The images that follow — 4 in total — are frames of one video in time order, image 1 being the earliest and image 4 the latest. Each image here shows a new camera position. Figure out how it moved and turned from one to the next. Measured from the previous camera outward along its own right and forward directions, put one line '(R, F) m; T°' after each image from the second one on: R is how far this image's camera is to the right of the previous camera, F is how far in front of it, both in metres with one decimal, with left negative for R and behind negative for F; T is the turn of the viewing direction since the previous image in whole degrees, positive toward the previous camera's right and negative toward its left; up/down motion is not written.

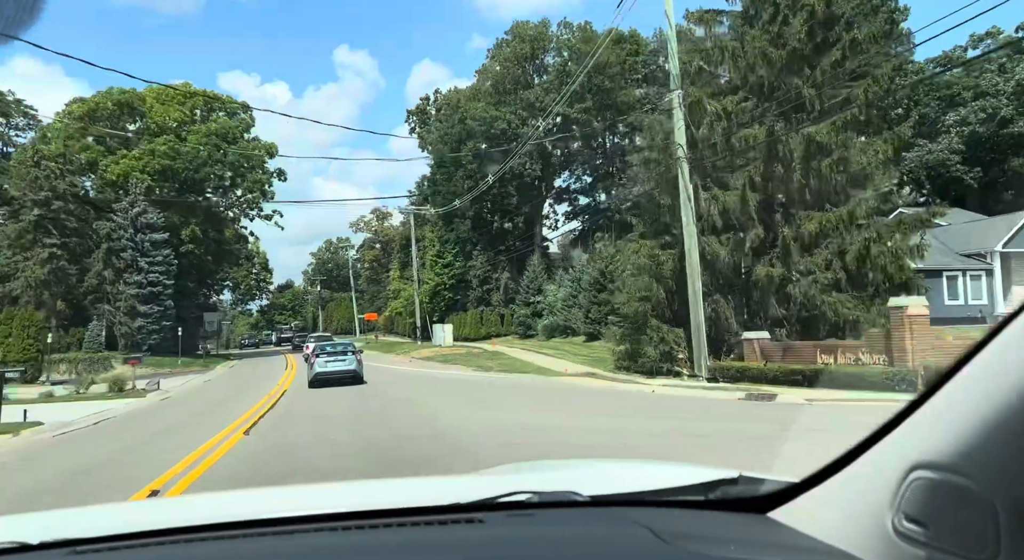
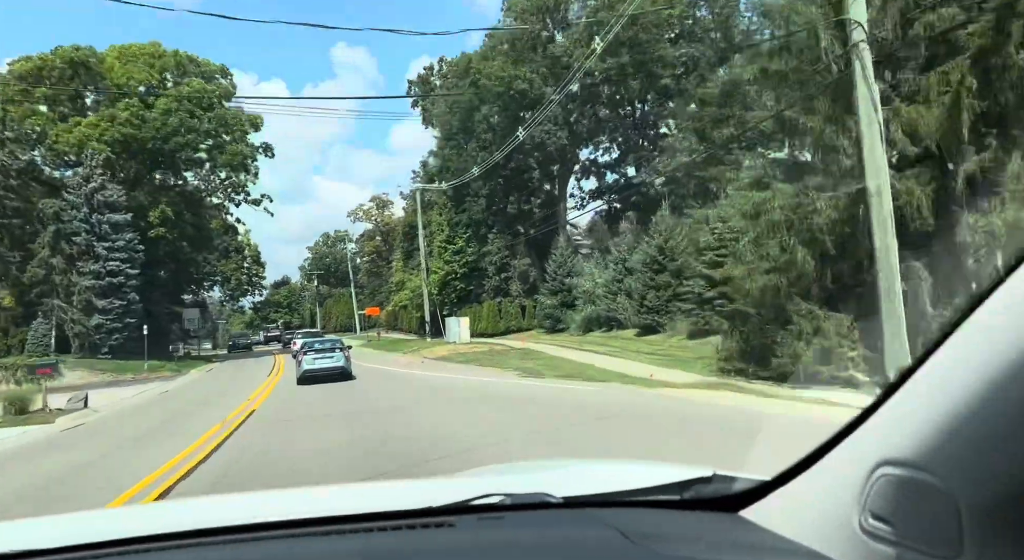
(+1.5, +0.1) m; +1°
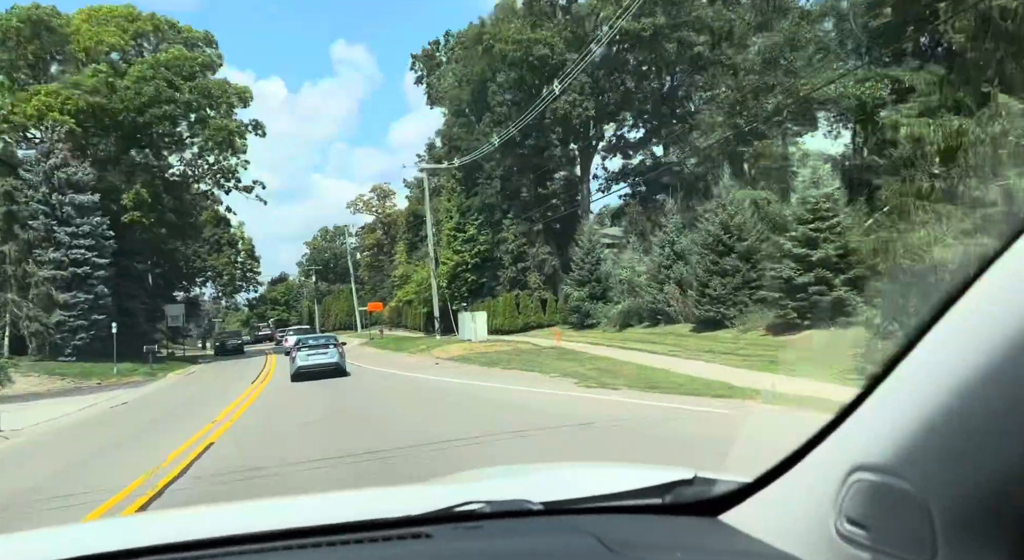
(+0.9, +1.1) m; +1°
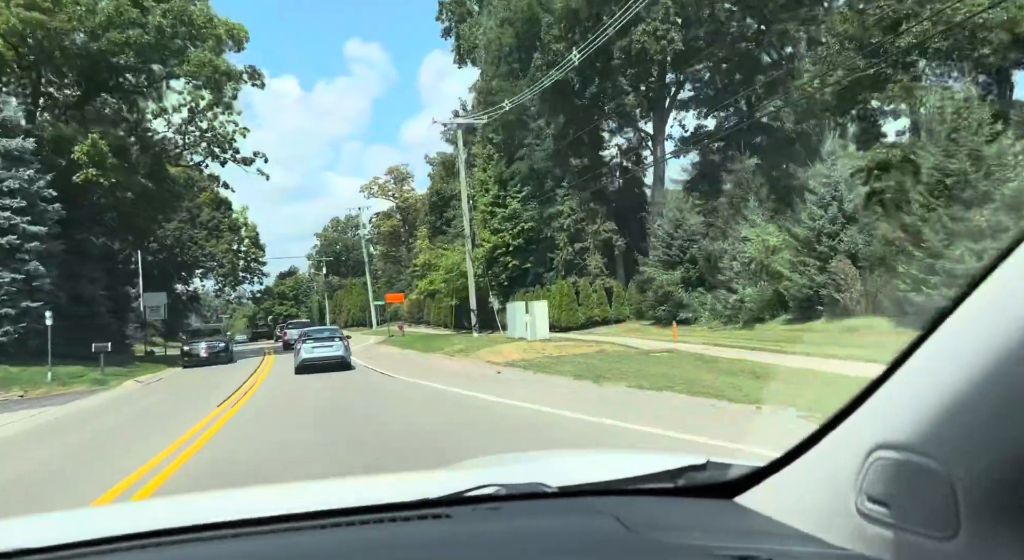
(-0.7, -4.4) m; -1°
